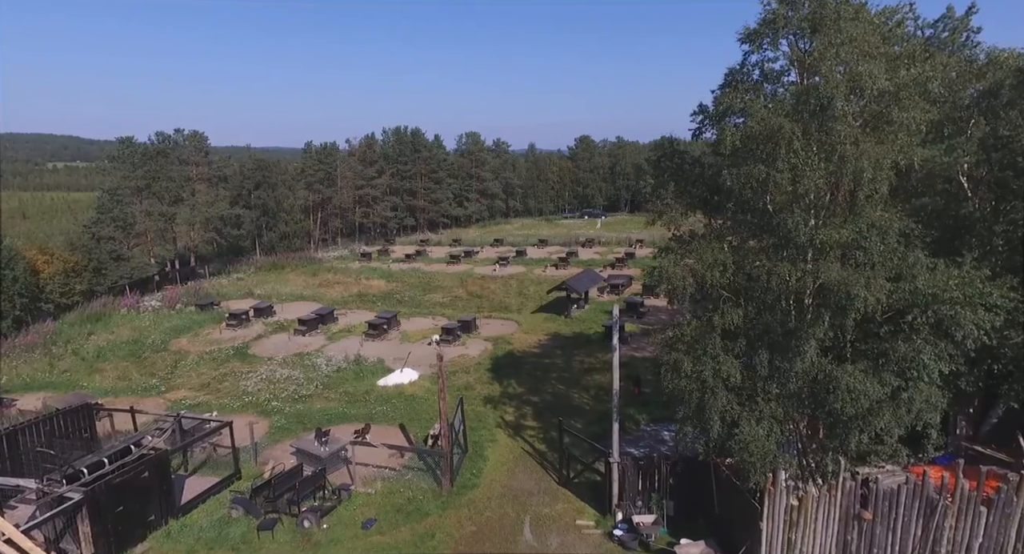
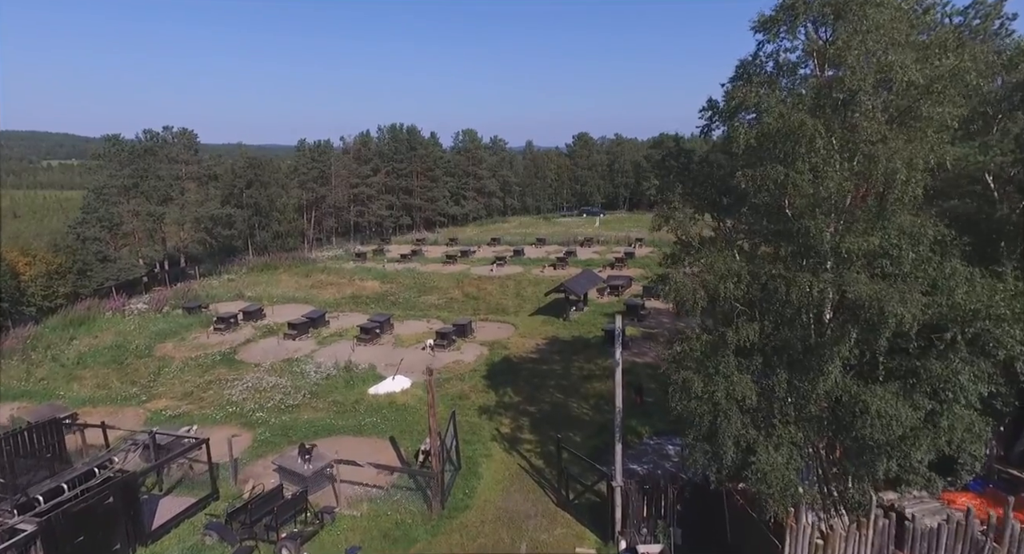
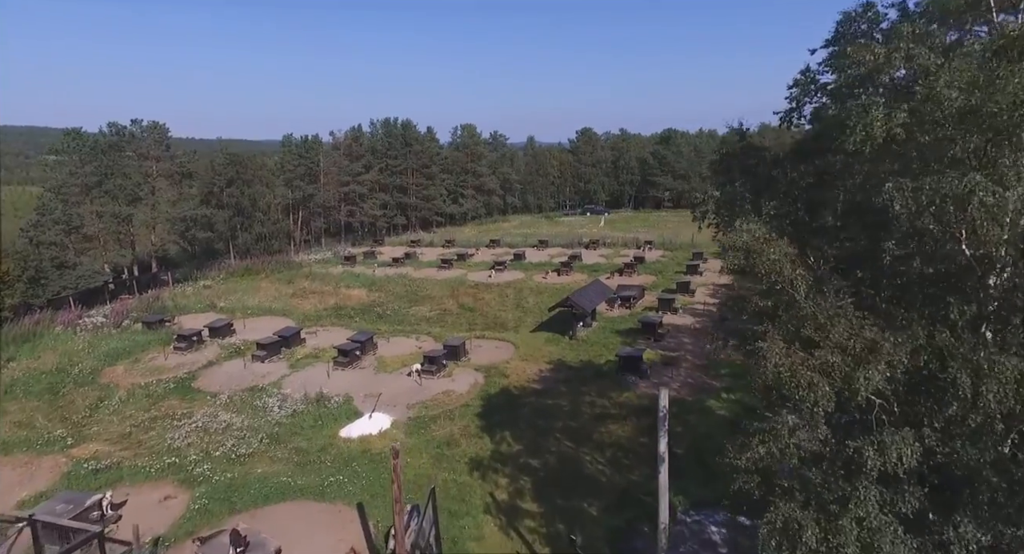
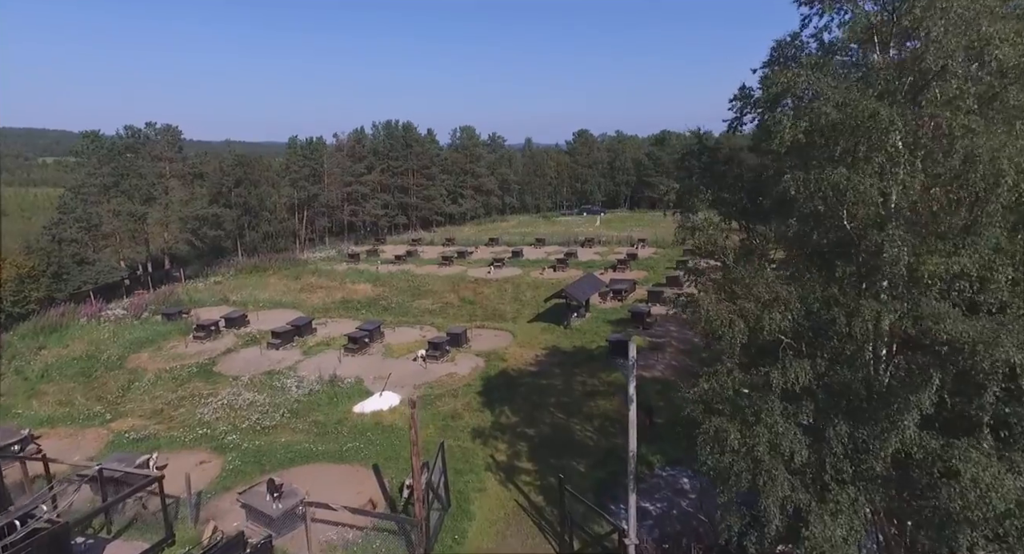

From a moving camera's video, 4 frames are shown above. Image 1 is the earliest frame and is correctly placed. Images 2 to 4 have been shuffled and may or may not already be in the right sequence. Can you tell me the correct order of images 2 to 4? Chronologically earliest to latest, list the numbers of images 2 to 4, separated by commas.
2, 4, 3
